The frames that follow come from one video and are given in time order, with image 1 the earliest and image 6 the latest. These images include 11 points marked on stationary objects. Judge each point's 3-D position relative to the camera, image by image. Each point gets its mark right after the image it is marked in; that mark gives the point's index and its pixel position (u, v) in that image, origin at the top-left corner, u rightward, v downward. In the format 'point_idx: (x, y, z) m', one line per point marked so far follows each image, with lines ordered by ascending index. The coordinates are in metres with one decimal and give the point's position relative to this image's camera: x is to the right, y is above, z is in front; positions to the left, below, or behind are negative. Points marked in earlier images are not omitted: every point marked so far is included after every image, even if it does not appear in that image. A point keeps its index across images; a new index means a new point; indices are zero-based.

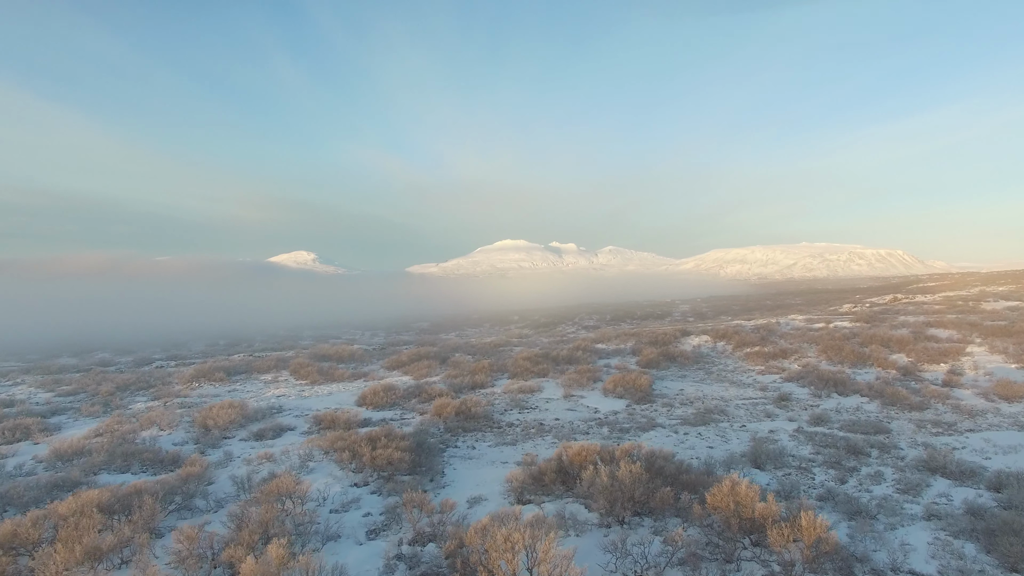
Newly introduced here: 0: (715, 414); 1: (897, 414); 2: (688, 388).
0: (+3.8, -2.4, +13.0) m
1: (+6.9, -2.3, +12.6) m
2: (+4.0, -2.3, +16.0) m
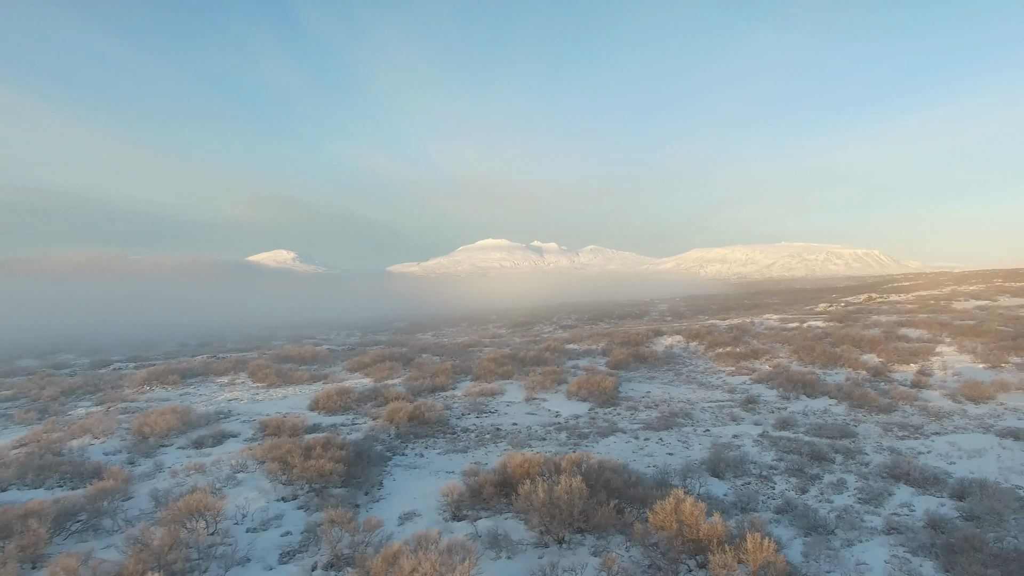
0: (+3.0, -2.3, +12.5) m
1: (+6.2, -2.3, +12.3) m
2: (+3.2, -2.3, +15.6) m
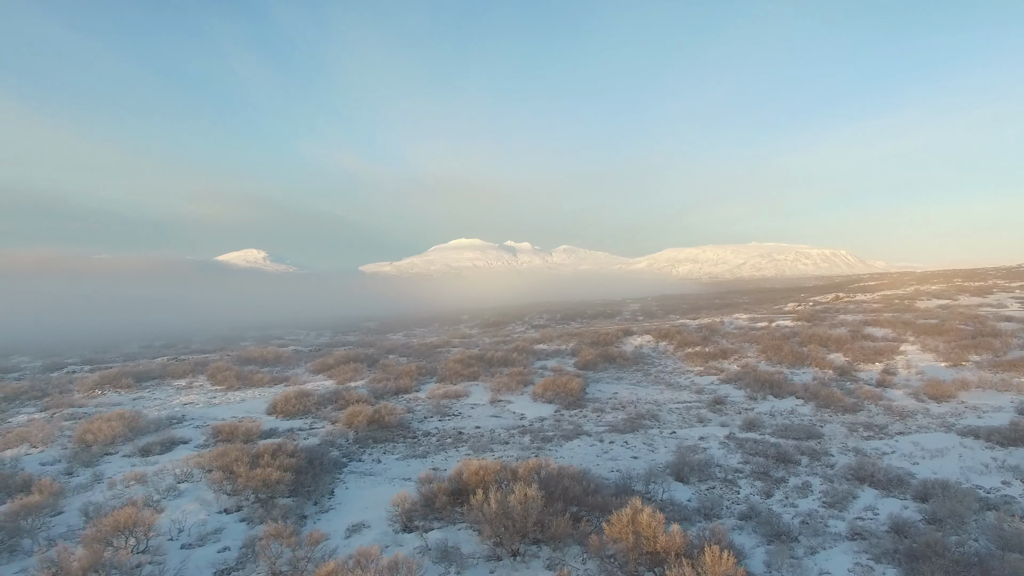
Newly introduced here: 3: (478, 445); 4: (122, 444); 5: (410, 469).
0: (+2.4, -2.3, +12.3) m
1: (+5.6, -2.3, +12.2) m
2: (+2.4, -2.3, +15.4) m
3: (-0.5, -2.4, +10.7) m
4: (-5.7, -2.3, +10.2) m
5: (-1.3, -2.3, +9.1) m
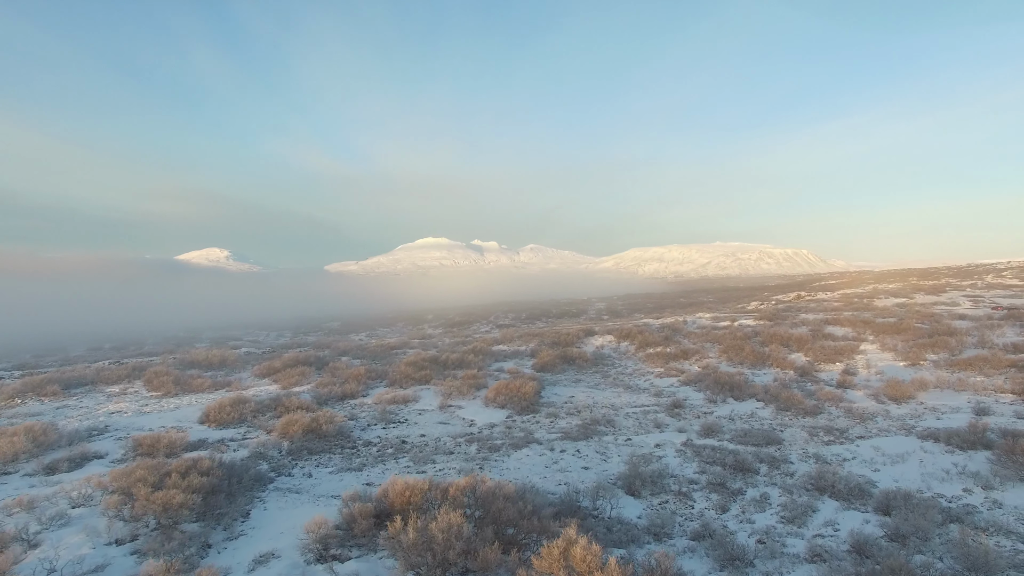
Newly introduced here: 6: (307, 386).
0: (+1.5, -2.3, +11.8) m
1: (+4.7, -2.2, +11.8) m
2: (+1.4, -2.3, +14.8) m
3: (-1.3, -2.4, +10.0) m
4: (-6.5, -2.3, +9.3) m
5: (-2.0, -2.3, +8.4) m
6: (-4.7, -2.2, +15.9) m
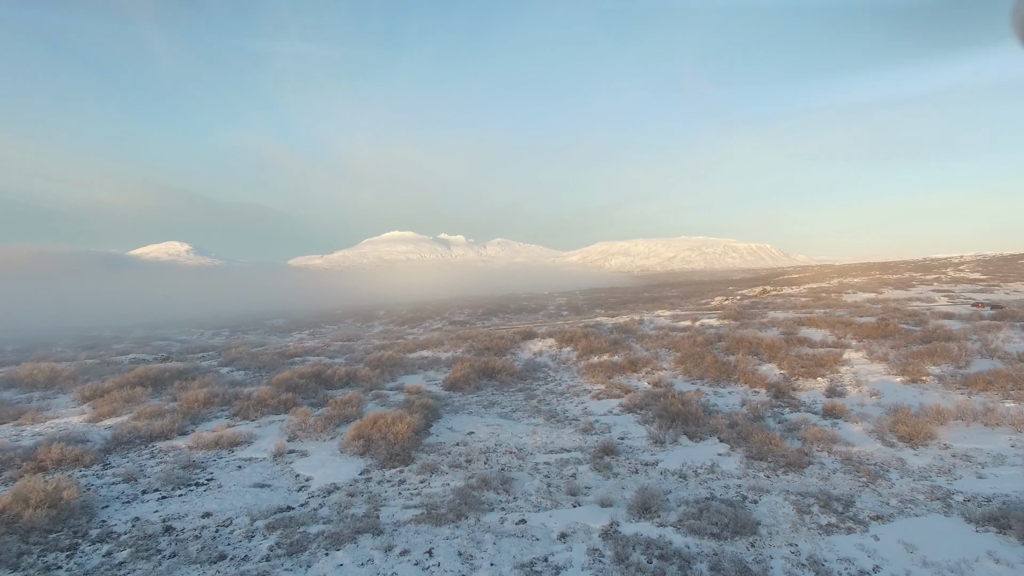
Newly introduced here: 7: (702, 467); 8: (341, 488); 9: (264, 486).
0: (-0.3, -2.3, +7.9) m
1: (+2.9, -2.2, +8.1) m
2: (-0.5, -2.2, +10.9) m
3: (-3.0, -2.4, +6.0) m
4: (-8.1, -2.3, +5.1) m
5: (-3.6, -2.4, +4.3) m
6: (-6.6, -2.2, +11.7) m
7: (+2.4, -2.2, +8.7) m
8: (-2.0, -2.3, +8.3) m
9: (-3.0, -2.3, +8.4) m
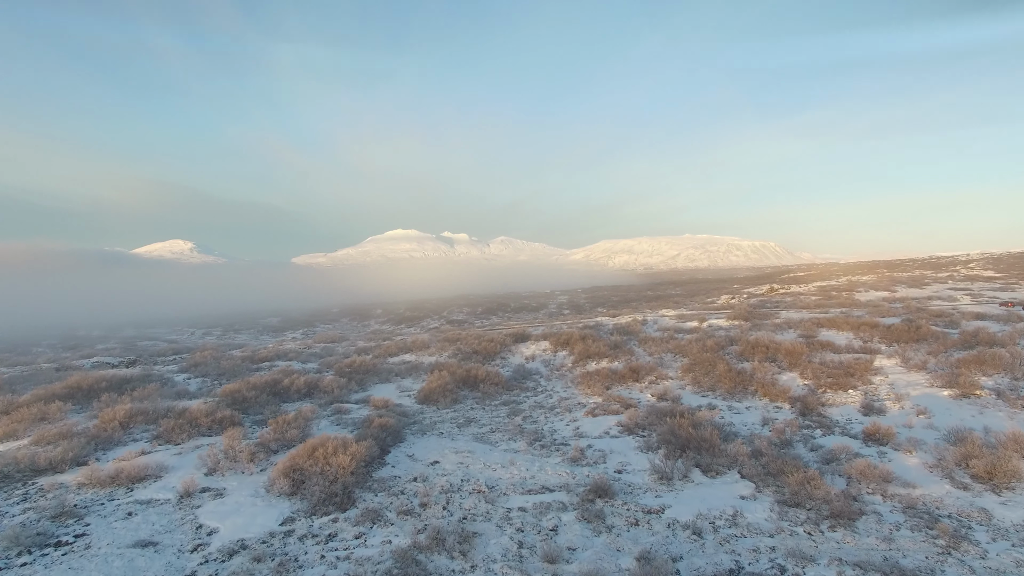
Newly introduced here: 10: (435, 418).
0: (-0.6, -2.3, +5.9) m
1: (+2.6, -2.2, +6.1) m
2: (-0.8, -2.2, +8.9) m
3: (-3.4, -2.4, +4.1) m
4: (-8.5, -2.3, +3.1) m
5: (-4.0, -2.3, +2.4) m
6: (-6.9, -2.2, +9.8) m
7: (+2.0, -2.2, +6.7) m
8: (-2.4, -2.3, +6.3) m
9: (-3.3, -2.3, +6.4) m
10: (-1.2, -2.1, +11.6) m
